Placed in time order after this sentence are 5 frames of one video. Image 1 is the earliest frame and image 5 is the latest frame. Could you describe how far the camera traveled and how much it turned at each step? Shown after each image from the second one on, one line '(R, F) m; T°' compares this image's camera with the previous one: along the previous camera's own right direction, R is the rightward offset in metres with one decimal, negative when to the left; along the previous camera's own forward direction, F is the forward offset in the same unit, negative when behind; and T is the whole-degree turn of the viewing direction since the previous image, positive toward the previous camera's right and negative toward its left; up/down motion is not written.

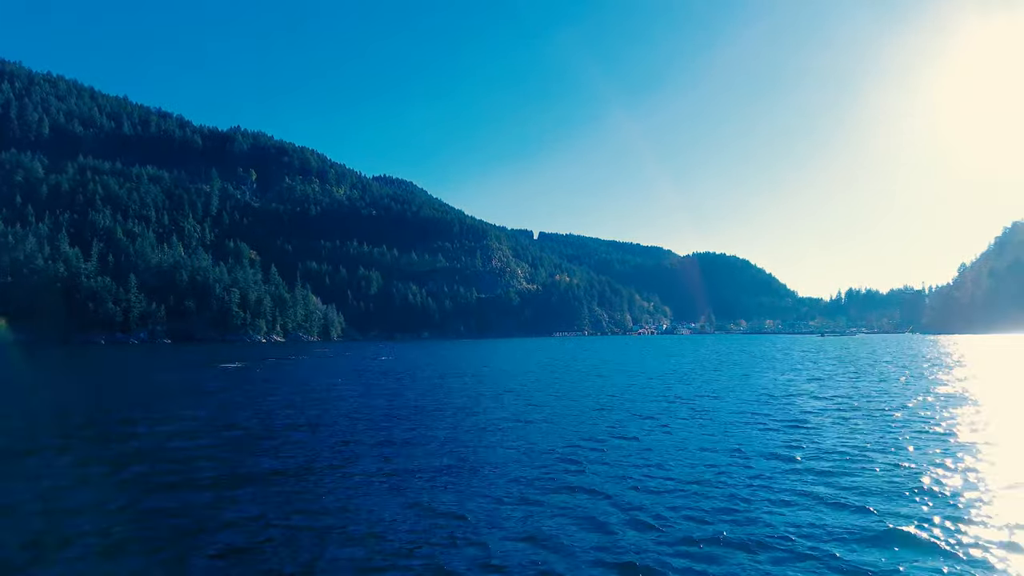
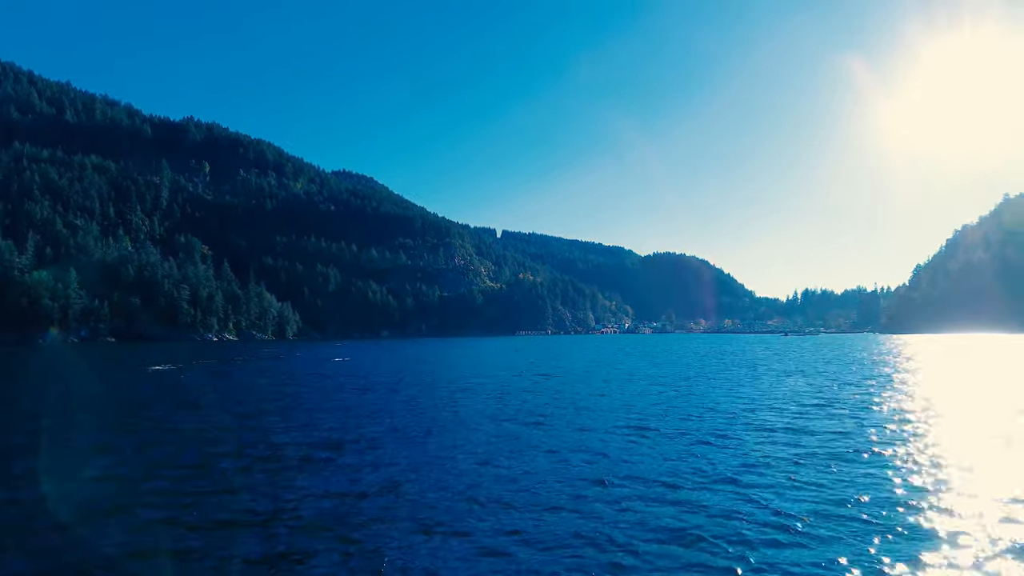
(-0.1, +0.6) m; +4°
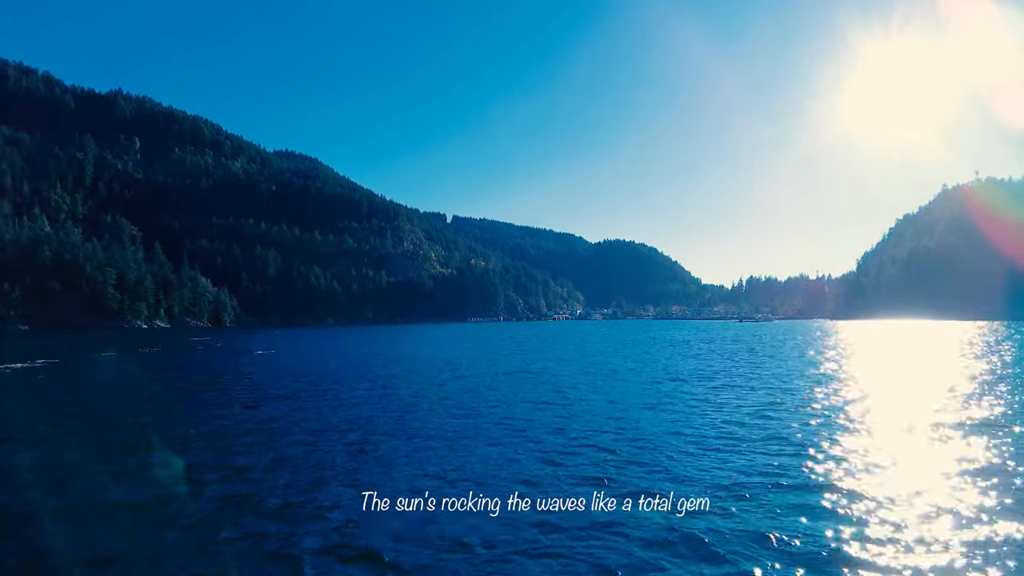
(-0.1, +0.8) m; +5°
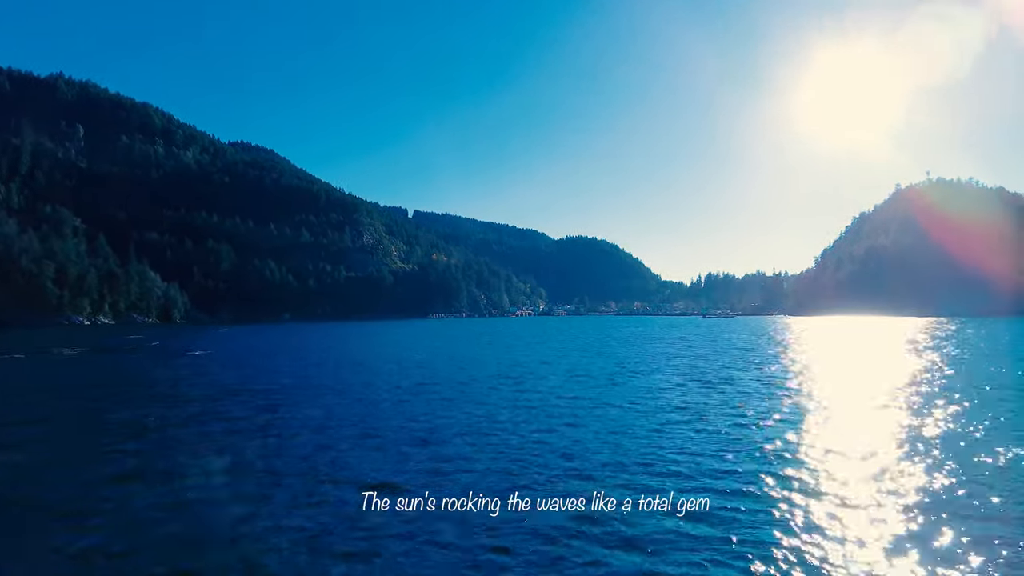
(0.0, +0.5) m; +4°
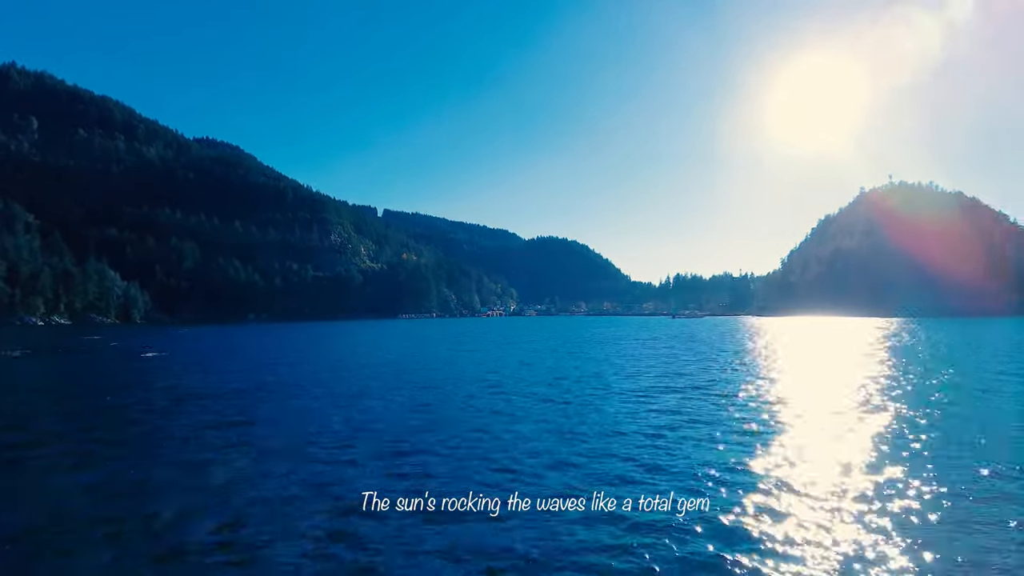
(+0.1, 0.0) m; +3°
